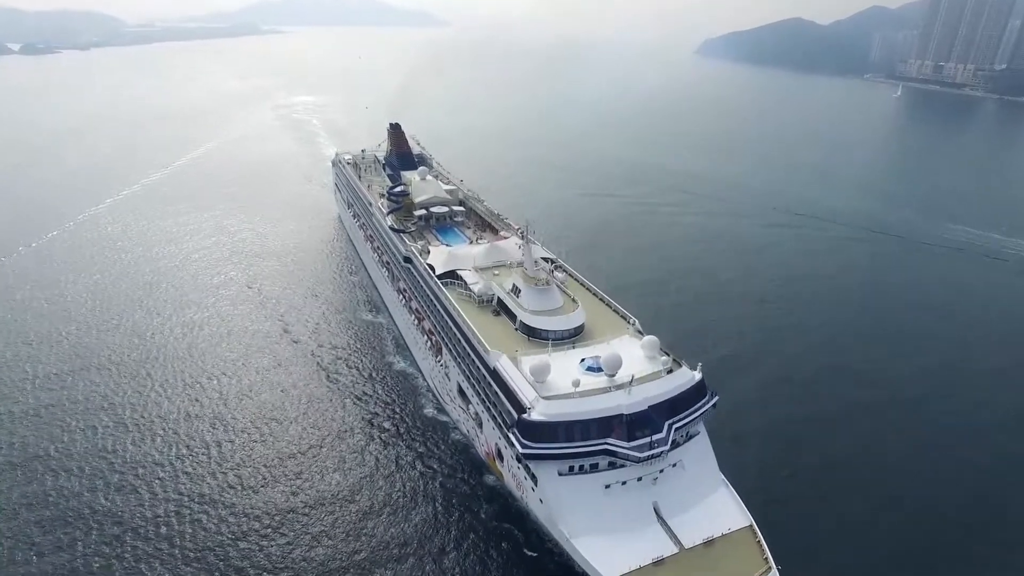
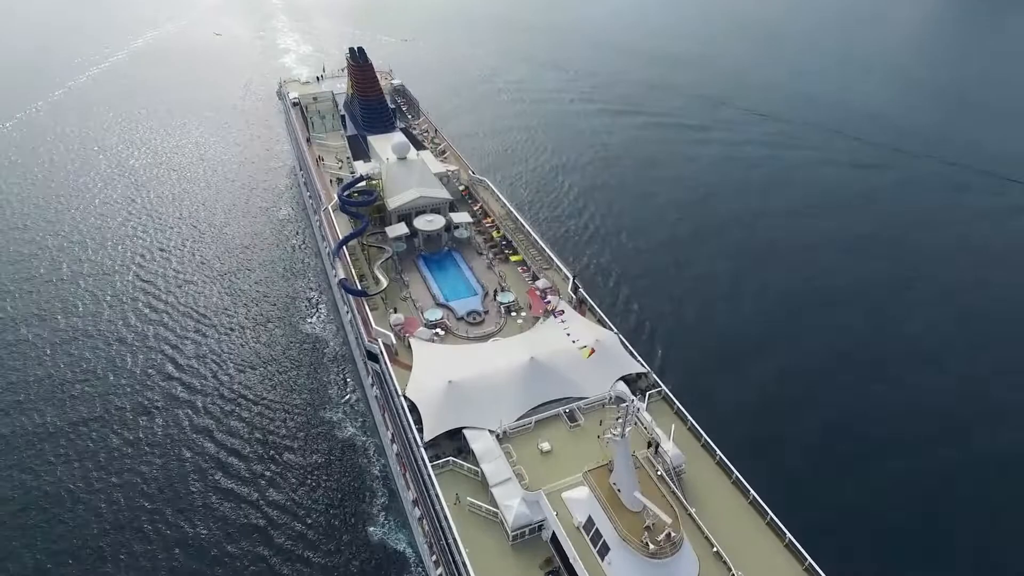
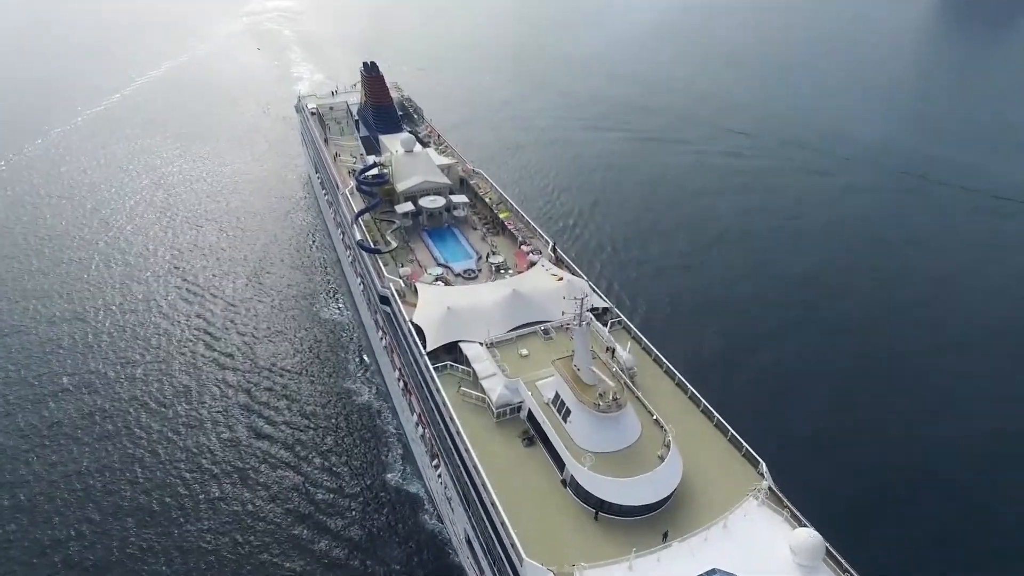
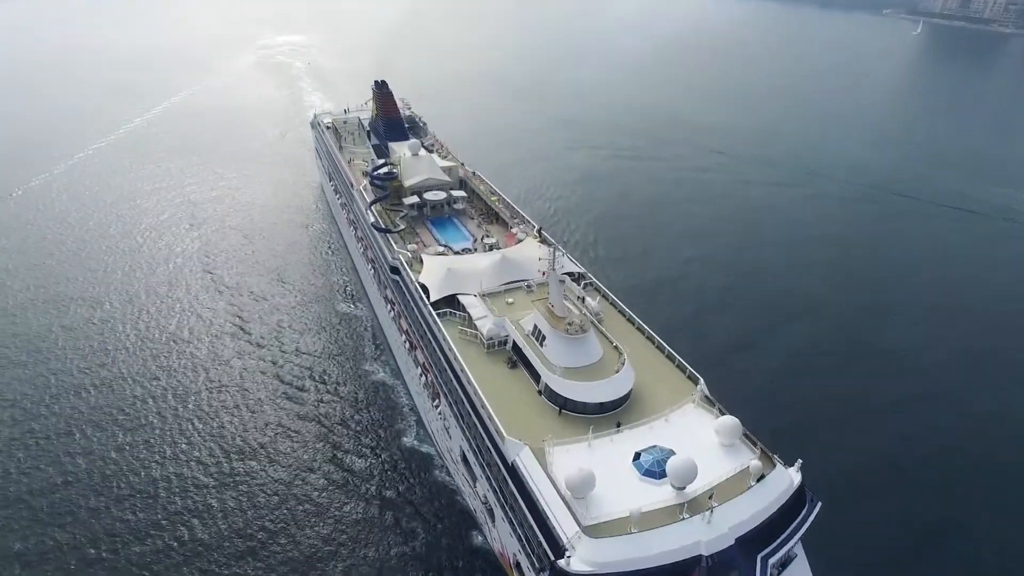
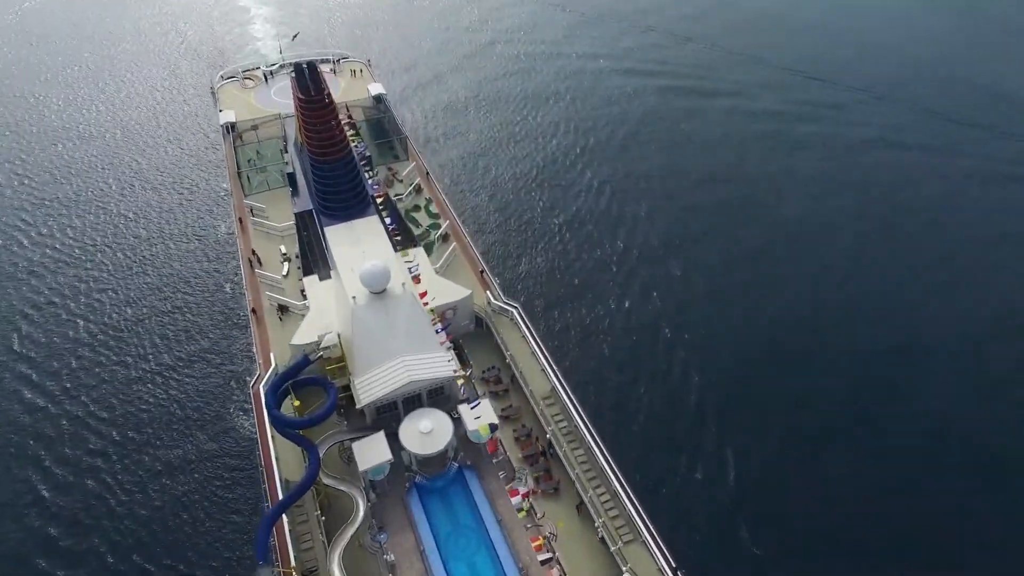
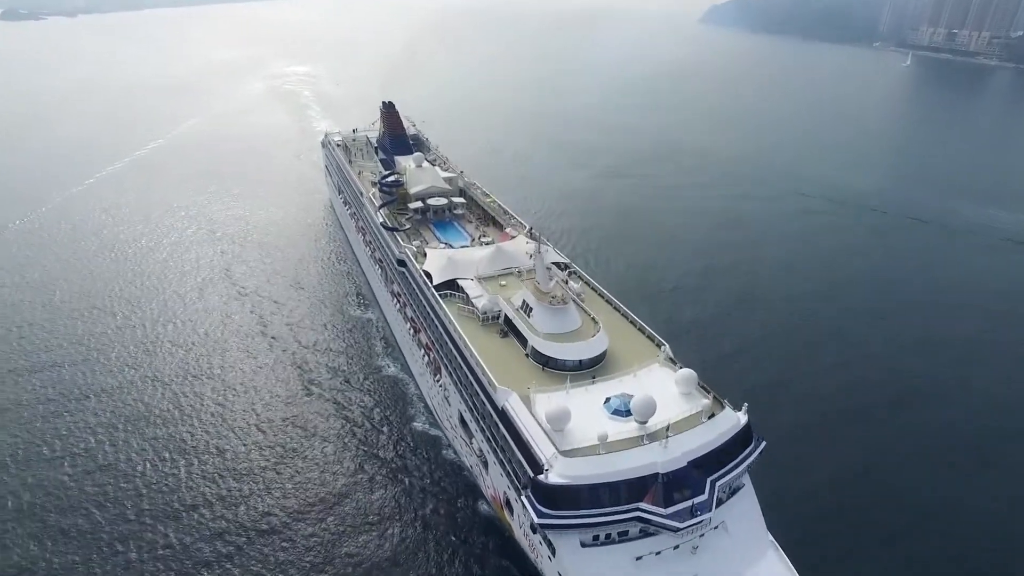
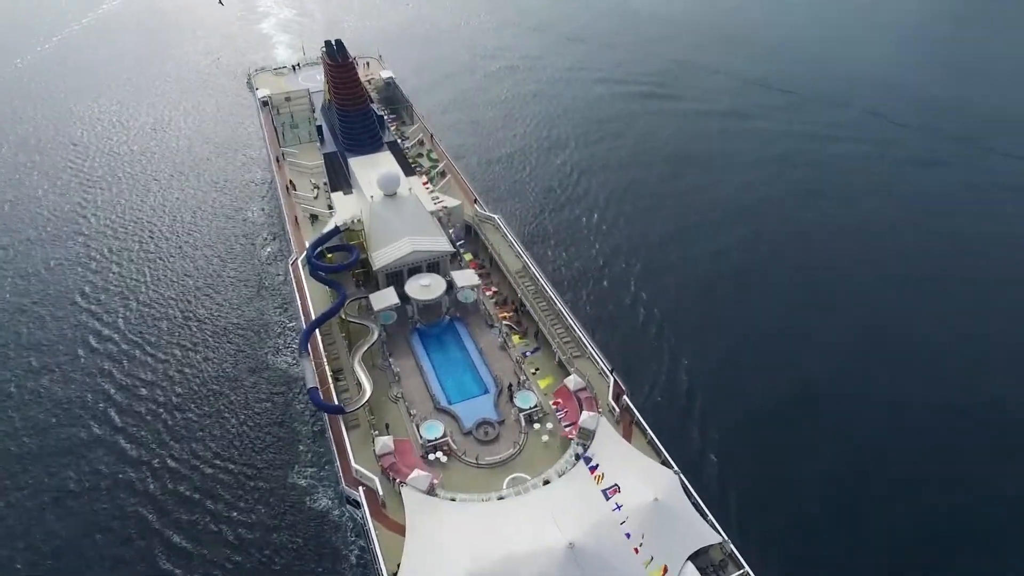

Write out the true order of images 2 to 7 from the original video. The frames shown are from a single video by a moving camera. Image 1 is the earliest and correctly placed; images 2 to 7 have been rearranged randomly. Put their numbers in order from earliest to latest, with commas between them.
6, 4, 3, 2, 7, 5
